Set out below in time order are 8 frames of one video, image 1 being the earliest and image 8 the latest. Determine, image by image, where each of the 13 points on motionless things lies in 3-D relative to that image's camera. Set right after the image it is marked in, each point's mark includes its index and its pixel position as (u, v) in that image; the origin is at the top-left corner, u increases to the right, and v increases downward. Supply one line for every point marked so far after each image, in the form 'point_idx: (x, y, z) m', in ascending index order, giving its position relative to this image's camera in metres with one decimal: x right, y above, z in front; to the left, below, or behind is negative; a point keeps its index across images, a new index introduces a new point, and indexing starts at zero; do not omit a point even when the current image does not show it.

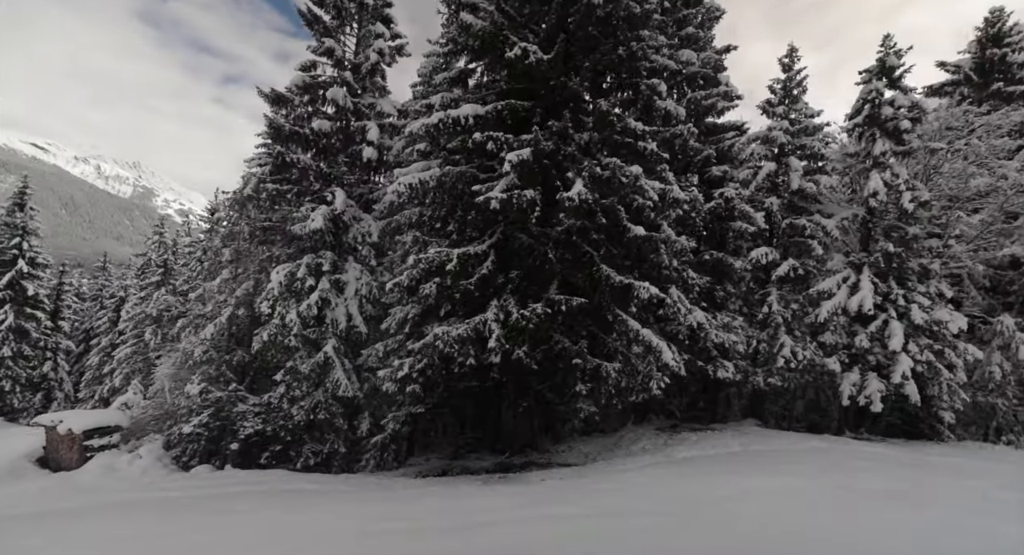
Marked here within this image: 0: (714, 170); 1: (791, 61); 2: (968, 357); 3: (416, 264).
0: (+5.3, +2.9, +15.1) m
1: (+8.8, +6.8, +17.6) m
2: (+11.2, -2.0, +13.7) m
3: (-2.2, +0.3, +12.5) m
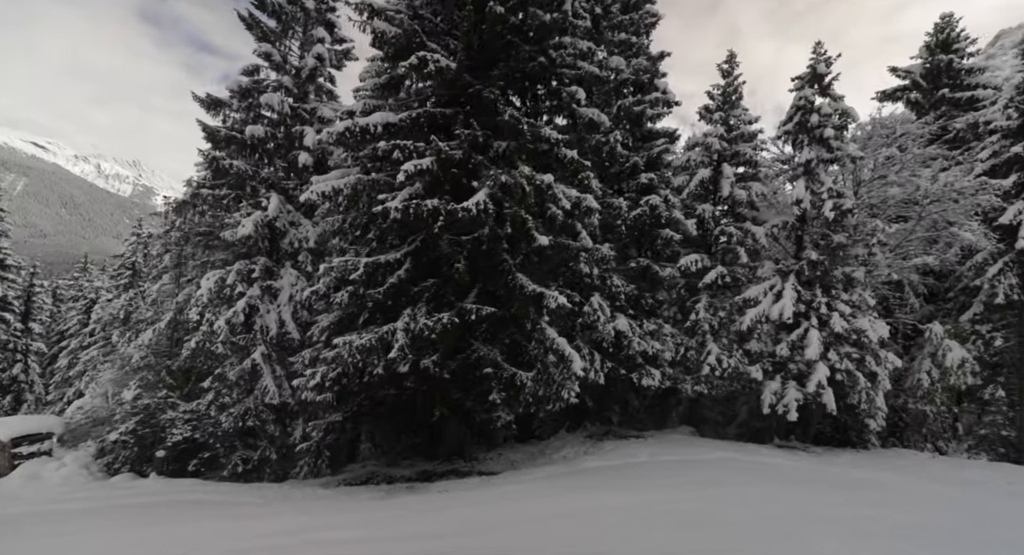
0: (+3.4, +2.7, +15.0) m
1: (+6.9, +6.6, +17.6) m
2: (+9.3, -2.2, +13.7) m
3: (-4.1, +0.1, +12.4) m
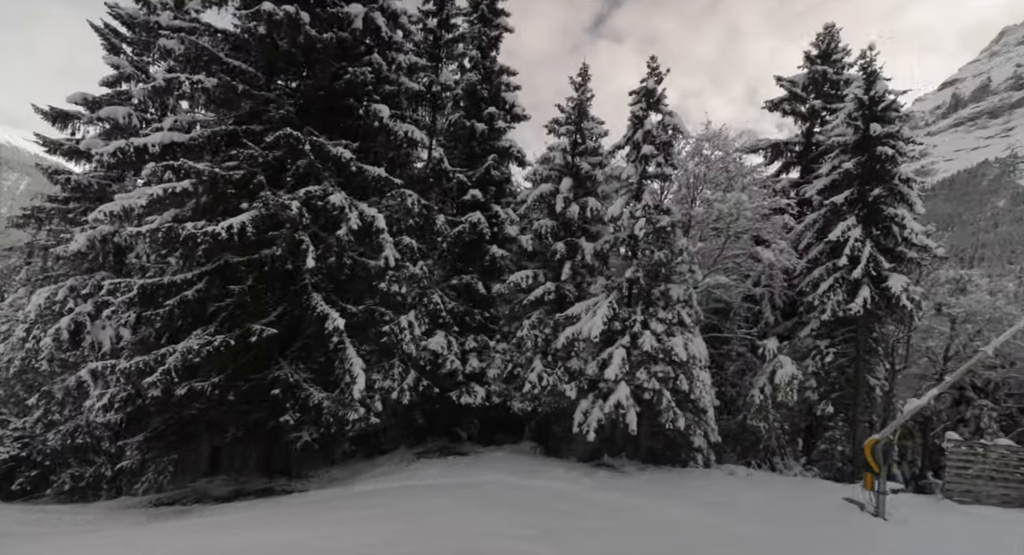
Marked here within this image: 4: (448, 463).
0: (-1.2, +2.2, +15.0) m
1: (+2.2, +6.2, +17.5) m
2: (+4.7, -2.6, +13.7) m
3: (-8.6, -0.3, +12.3) m
4: (-1.6, -4.6, +13.8) m
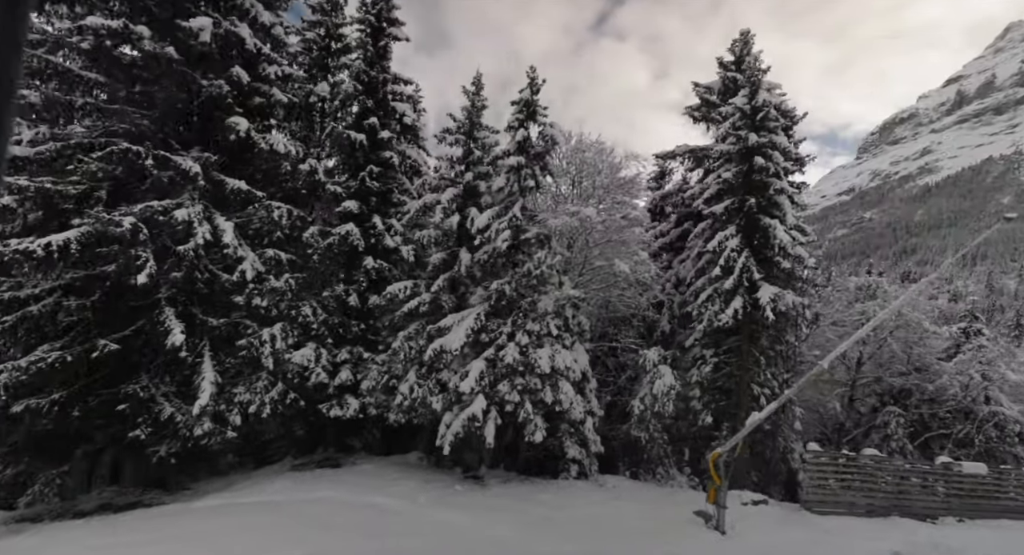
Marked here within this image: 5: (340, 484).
0: (-4.5, +1.9, +14.9) m
1: (-1.1, +5.9, +17.5) m
2: (+1.4, -2.9, +13.7) m
3: (-11.9, -0.7, +12.2) m
4: (-4.9, -4.9, +13.8) m
5: (-3.8, -4.6, +12.4) m
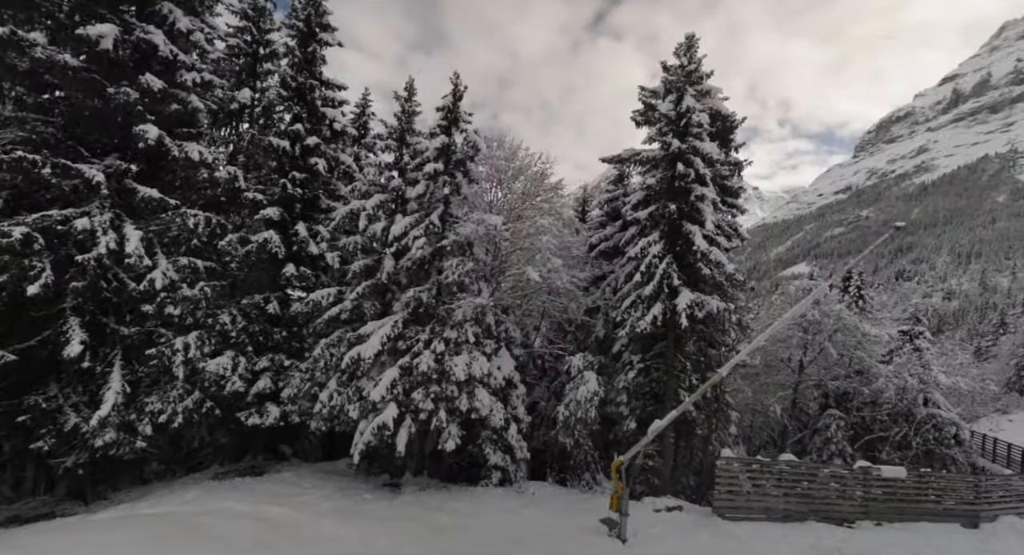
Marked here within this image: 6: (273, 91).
0: (-6.6, +1.7, +14.8) m
1: (-3.2, +5.7, +17.4) m
2: (-0.6, -3.1, +13.7) m
3: (-14.0, -0.9, +12.0) m
4: (-6.9, -5.1, +13.7) m
5: (-5.8, -4.8, +12.3) m
6: (-6.7, +5.3, +15.8) m
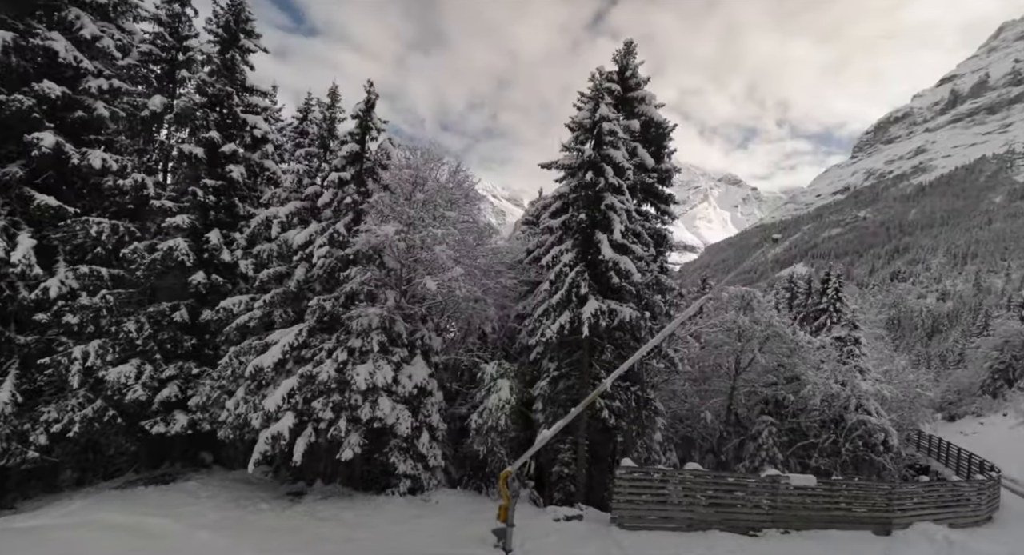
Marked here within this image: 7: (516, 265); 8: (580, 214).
0: (-8.9, +1.5, +14.8) m
1: (-5.6, +5.5, +17.4) m
2: (-3.0, -3.3, +13.7) m
3: (-16.3, -1.1, +11.9) m
4: (-9.3, -5.3, +13.6) m
5: (-8.2, -5.0, +12.2) m
6: (-9.1, +5.1, +15.7) m
7: (+0.1, +0.4, +17.6) m
8: (+1.9, +1.8, +15.4) m
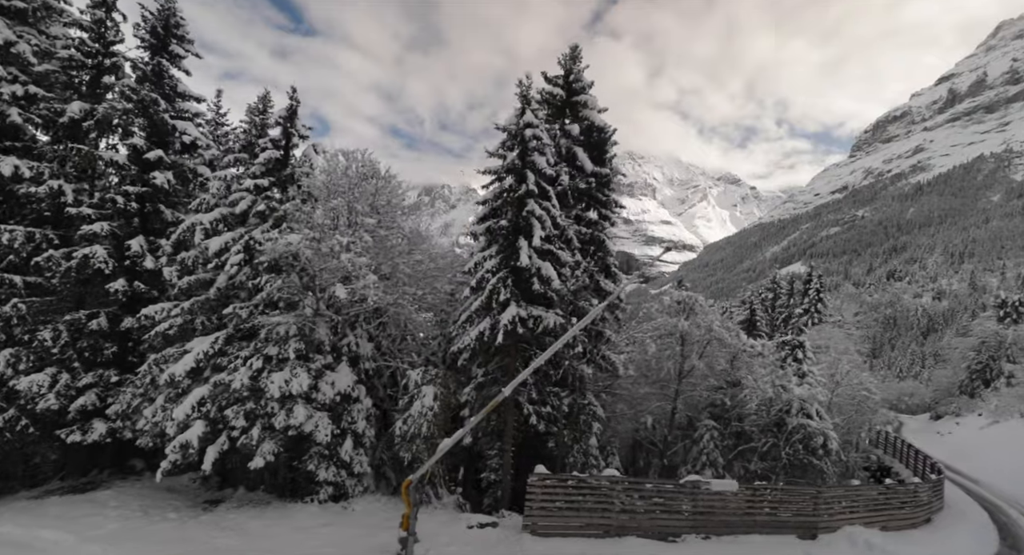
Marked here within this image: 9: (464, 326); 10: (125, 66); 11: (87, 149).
0: (-11.0, +1.3, +14.7) m
1: (-7.7, +5.3, +17.4) m
2: (-5.1, -3.5, +13.6) m
3: (-18.4, -1.3, +11.7) m
4: (-11.4, -5.5, +13.5) m
5: (-10.2, -5.2, +12.1) m
6: (-11.2, +4.9, +15.6) m
7: (-2.0, +0.2, +17.6) m
8: (-0.2, +1.6, +15.4) m
9: (-1.3, -1.3, +15.3) m
10: (-11.1, +6.1, +16.1) m
11: (-11.6, +3.5, +15.2) m
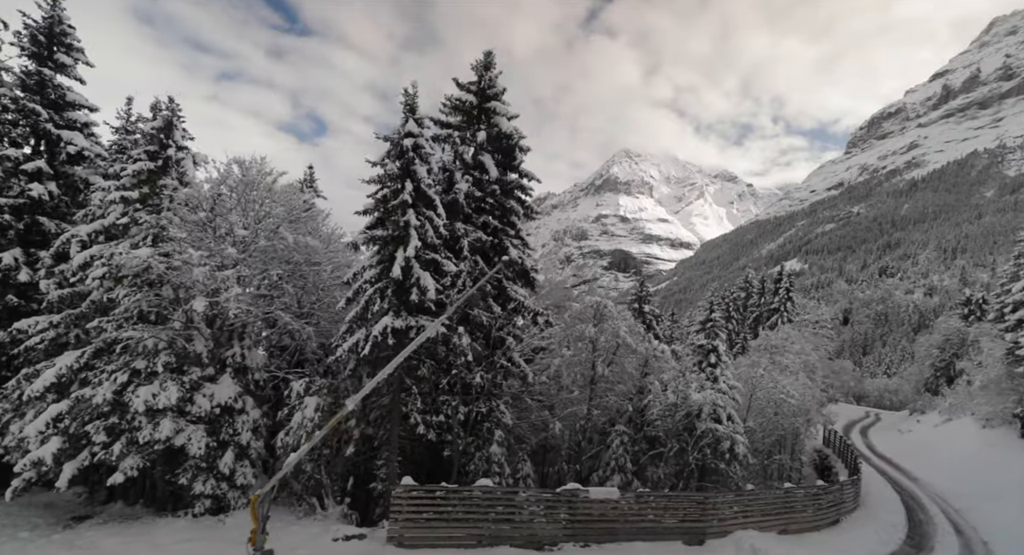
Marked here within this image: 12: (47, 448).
0: (-14.3, +1.0, +14.4) m
1: (-11.0, +5.0, +17.2) m
2: (-8.3, -3.8, +13.5) m
3: (-21.5, -1.7, +11.4) m
4: (-14.5, -5.8, +13.3) m
5: (-13.4, -5.5, +11.9) m
6: (-14.5, +4.5, +15.4) m
7: (-5.3, -0.1, +17.5) m
8: (-3.5, +1.3, +15.3) m
9: (-4.6, -1.6, +15.2) m
10: (-14.4, +5.8, +15.8) m
11: (-14.8, +3.2, +15.0) m
12: (-10.6, -3.9, +12.7) m
